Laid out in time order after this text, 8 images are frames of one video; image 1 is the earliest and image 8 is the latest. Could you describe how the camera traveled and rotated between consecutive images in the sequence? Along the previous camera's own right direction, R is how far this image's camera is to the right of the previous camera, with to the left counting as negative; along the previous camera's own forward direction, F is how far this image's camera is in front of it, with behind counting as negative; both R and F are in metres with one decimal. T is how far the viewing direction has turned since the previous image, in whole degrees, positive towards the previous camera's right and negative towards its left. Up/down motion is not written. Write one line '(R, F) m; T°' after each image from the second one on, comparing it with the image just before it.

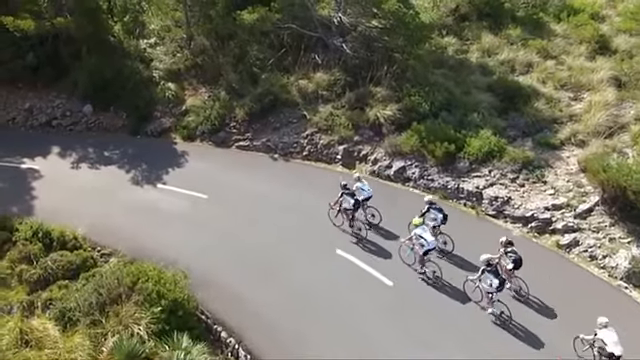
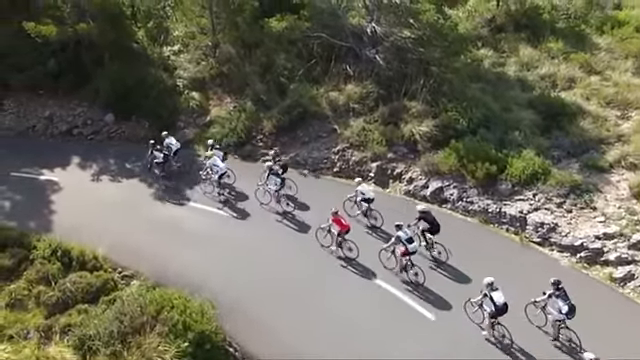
(-0.7, +1.1) m; -1°
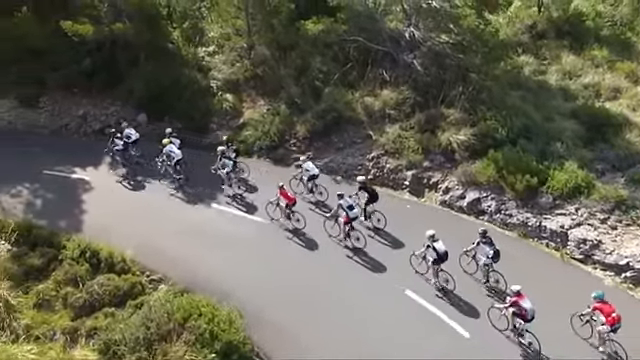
(-0.2, +0.5) m; -3°
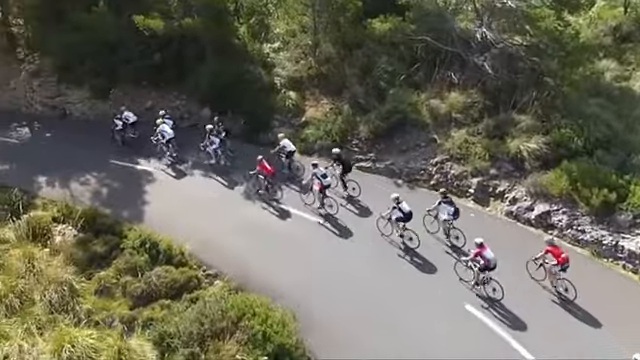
(0.0, +0.3) m; -6°
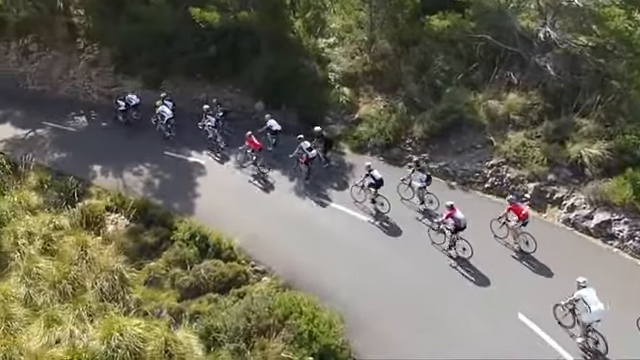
(-0.2, +0.3) m; -4°
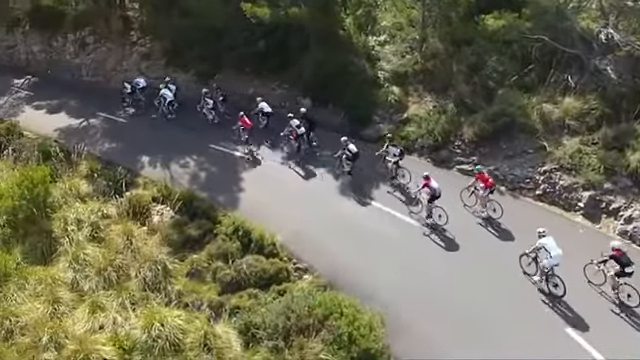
(0.0, +0.2) m; -4°
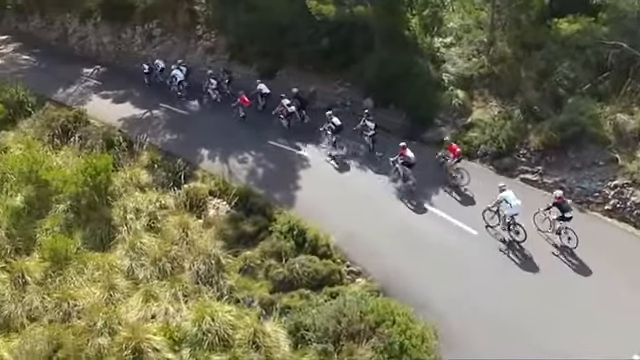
(-0.1, +0.3) m; -5°
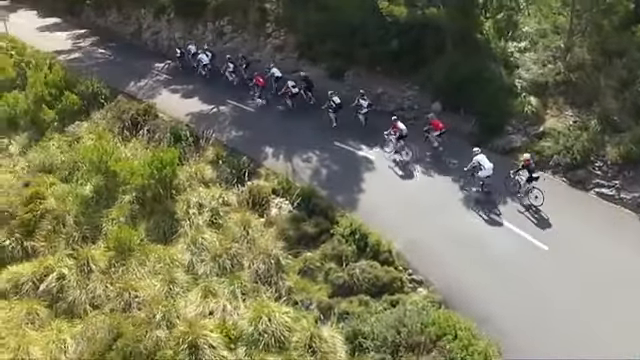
(-0.2, +0.4) m; -6°
